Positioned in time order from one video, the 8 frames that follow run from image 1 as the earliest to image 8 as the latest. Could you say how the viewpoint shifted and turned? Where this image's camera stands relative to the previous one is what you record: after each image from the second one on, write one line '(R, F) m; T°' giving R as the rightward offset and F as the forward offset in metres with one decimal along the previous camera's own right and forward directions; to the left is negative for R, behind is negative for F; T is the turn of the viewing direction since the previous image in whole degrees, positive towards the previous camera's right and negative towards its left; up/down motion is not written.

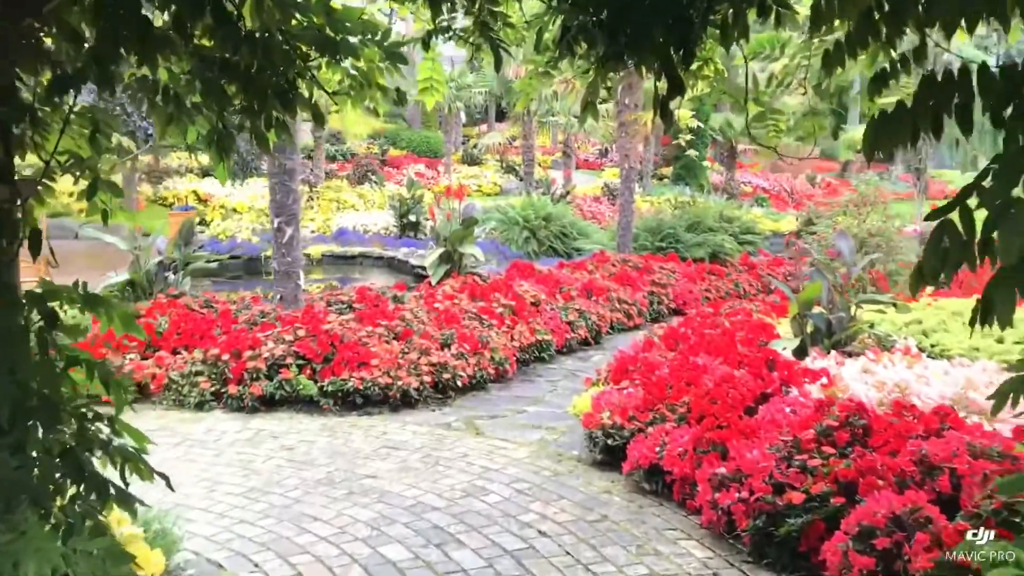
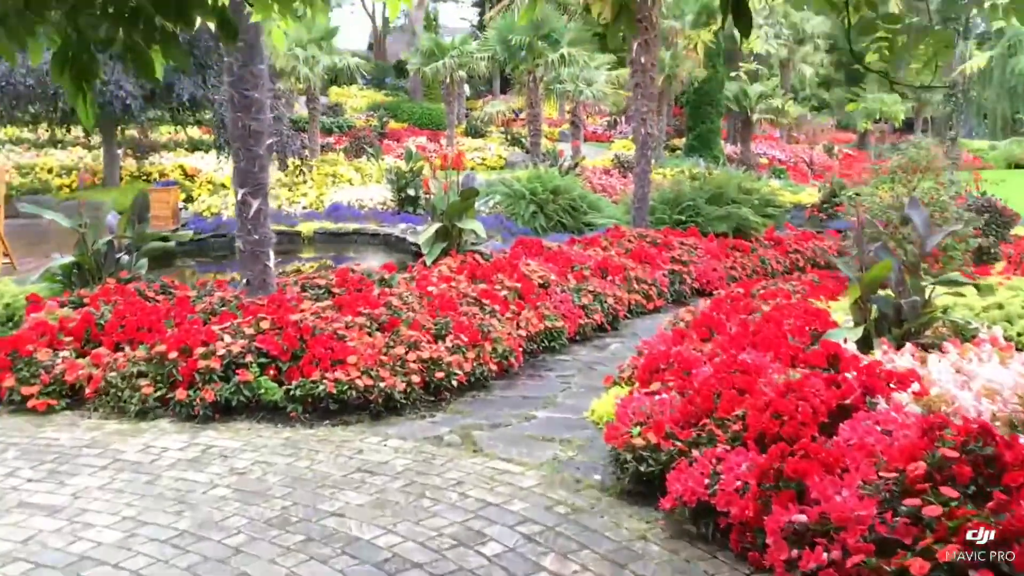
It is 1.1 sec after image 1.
(0.0, +0.8) m; 0°
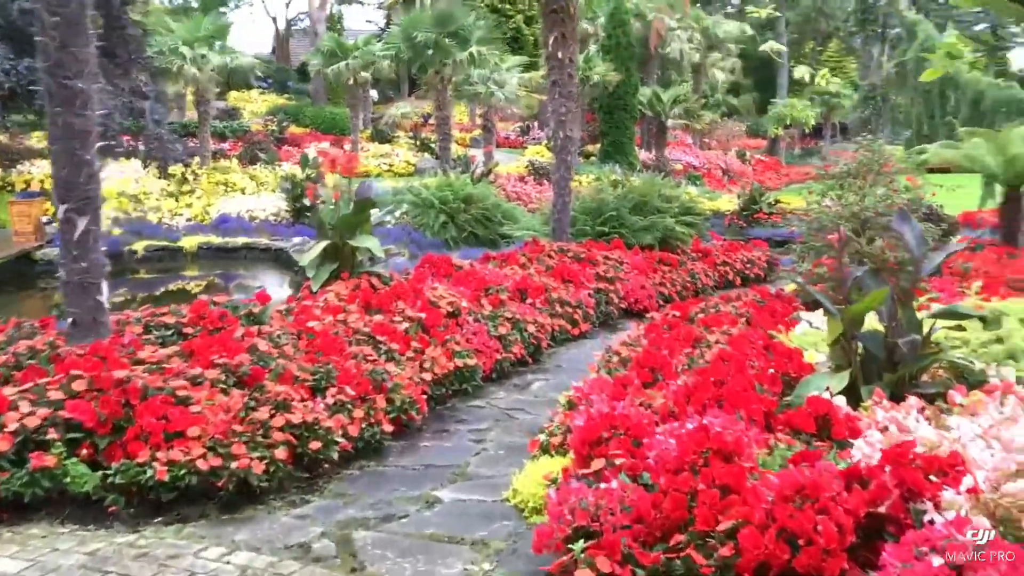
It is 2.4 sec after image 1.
(+0.1, +0.9) m; +5°
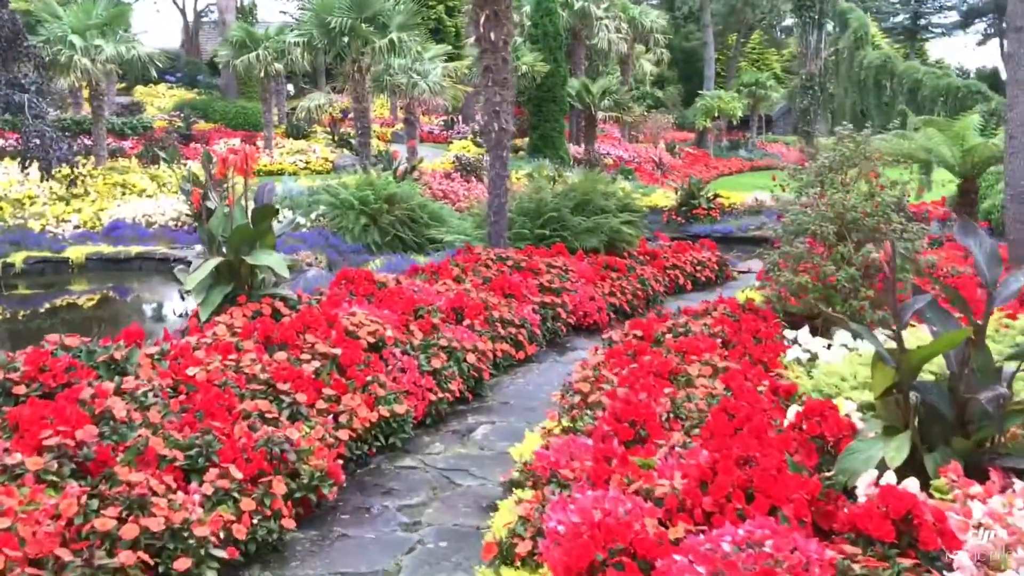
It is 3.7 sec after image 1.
(0.0, +0.9) m; +4°
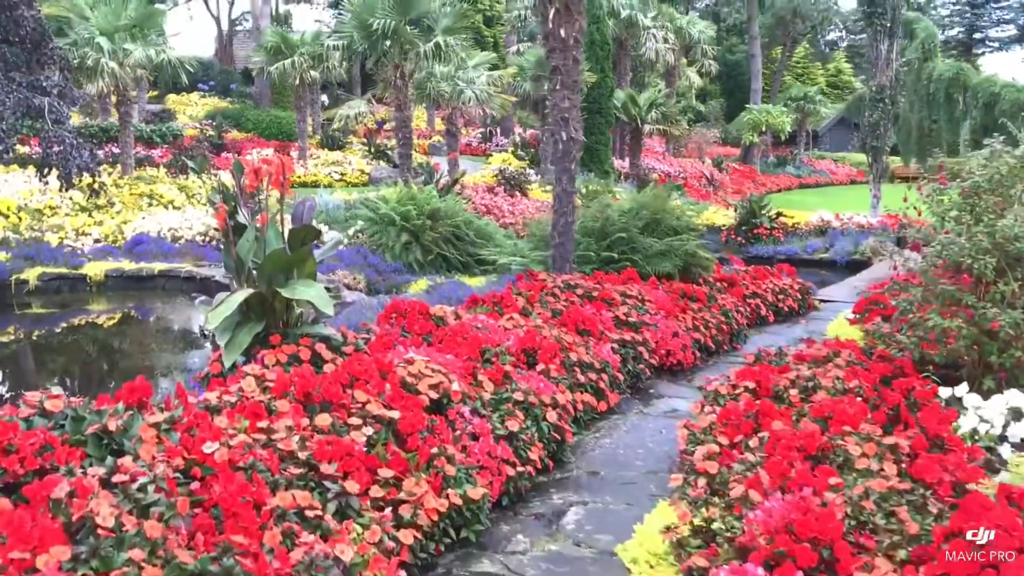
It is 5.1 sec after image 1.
(-0.2, +0.8) m; -2°
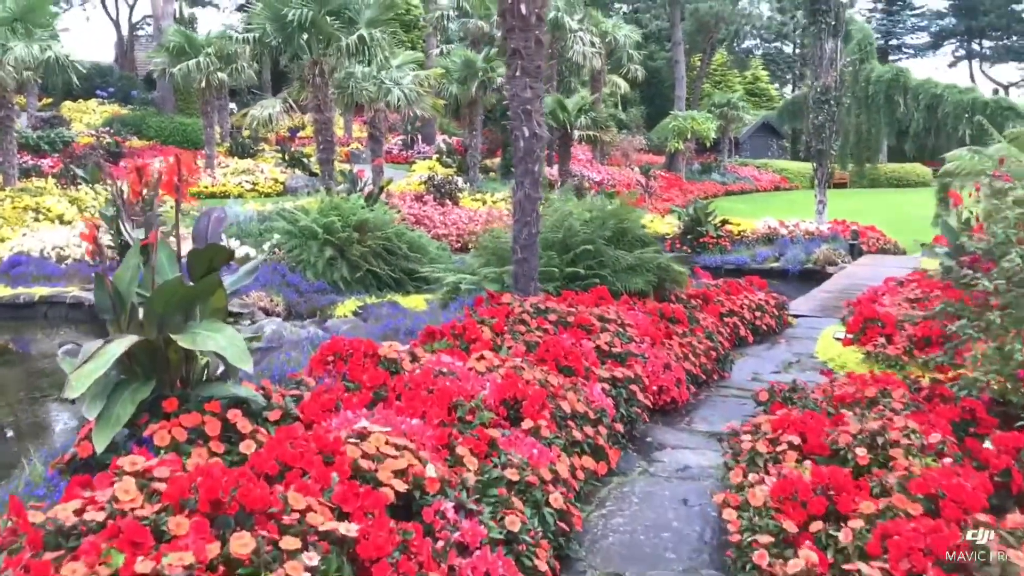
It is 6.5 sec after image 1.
(-0.2, +1.0) m; +5°
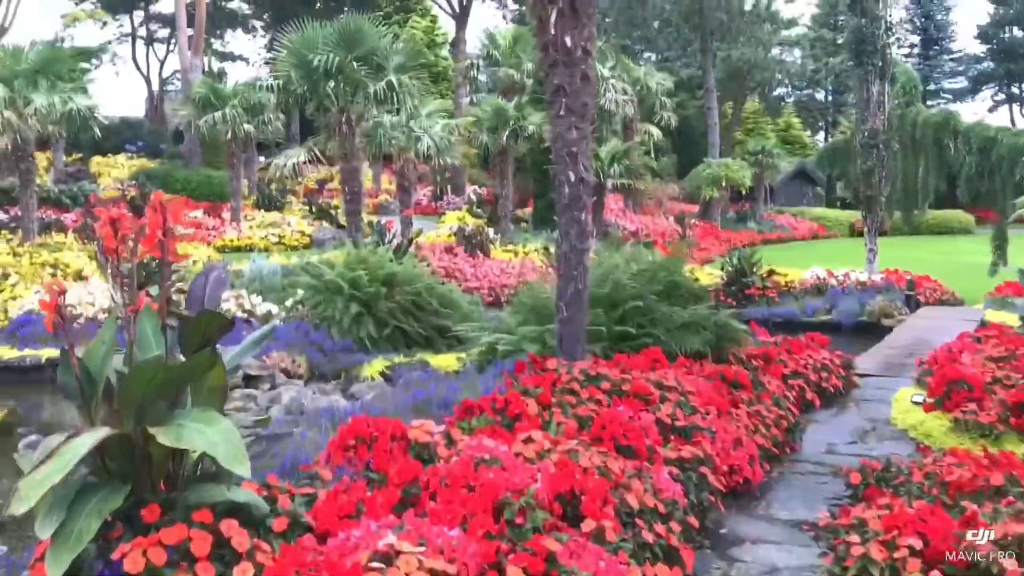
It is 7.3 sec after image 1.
(-0.1, +0.5) m; -2°
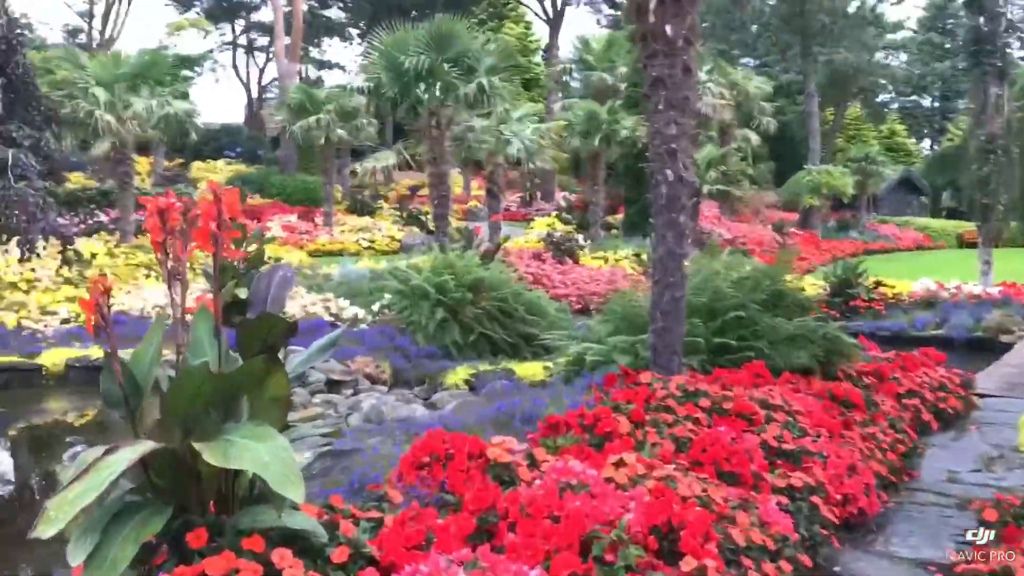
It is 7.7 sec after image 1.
(0.0, +0.3) m; -5°
